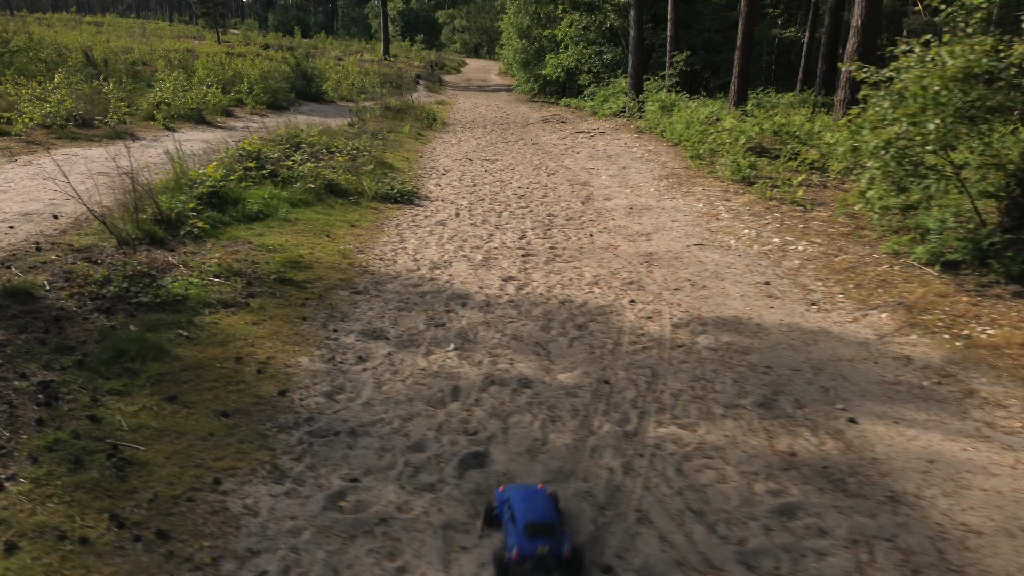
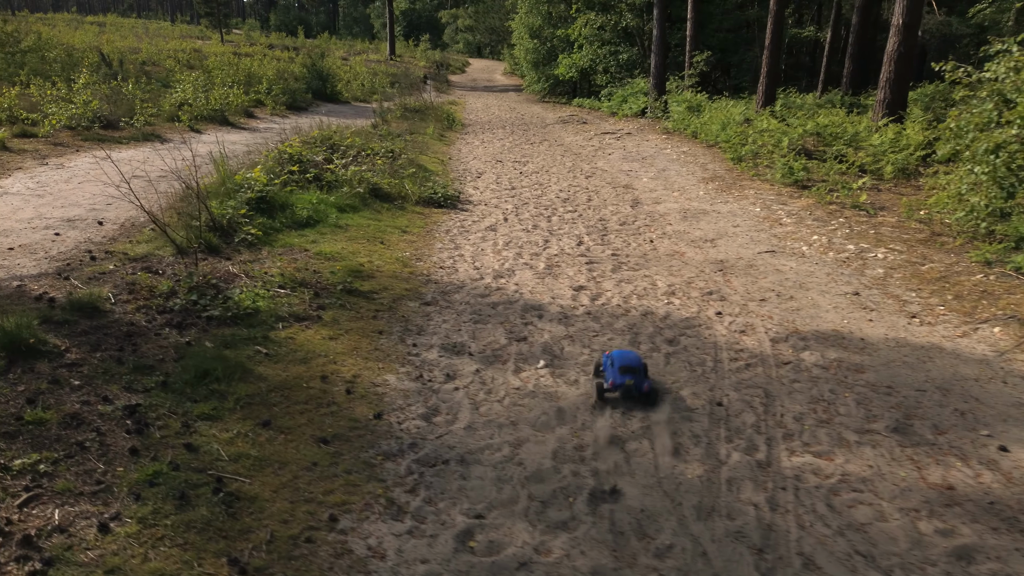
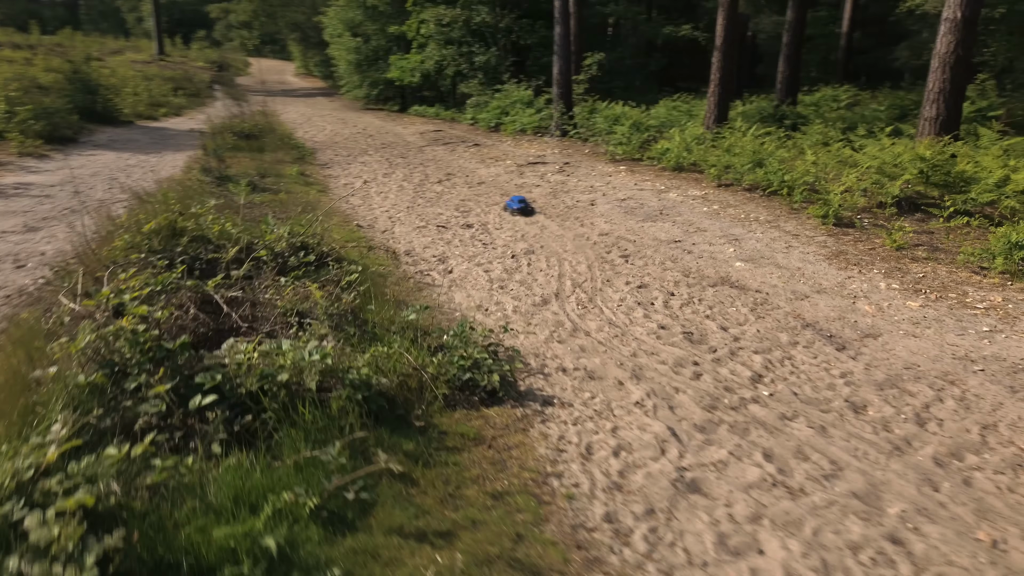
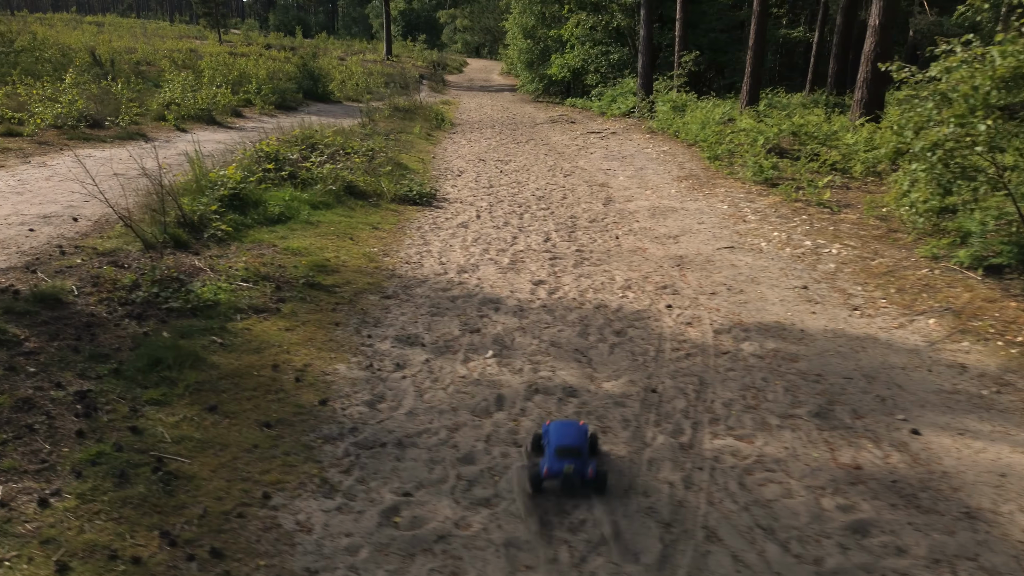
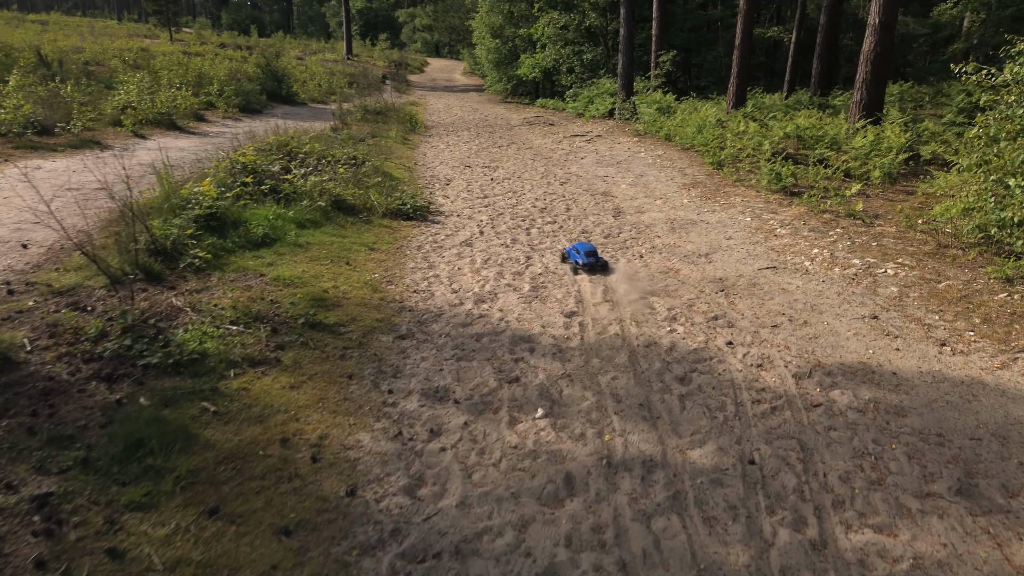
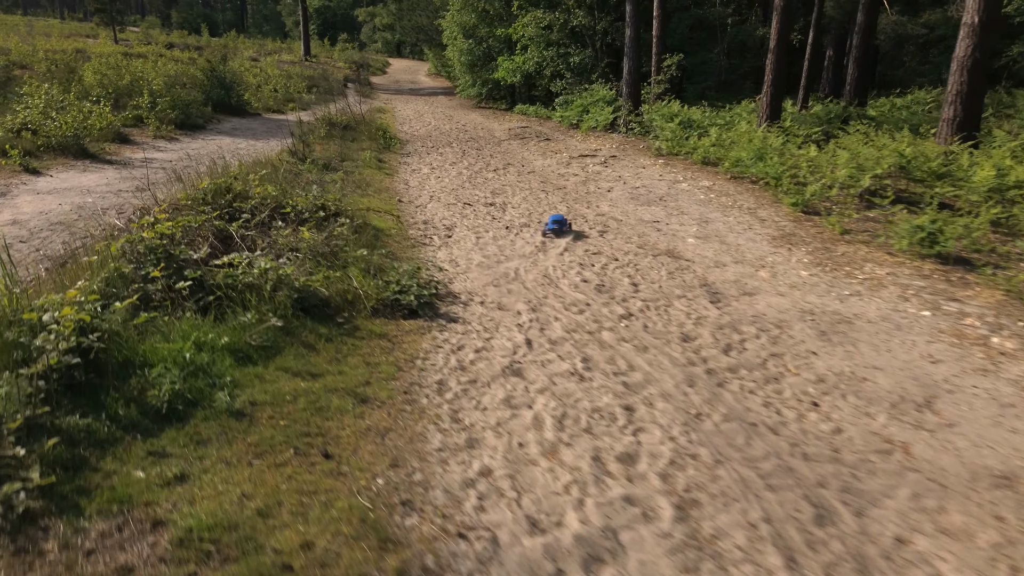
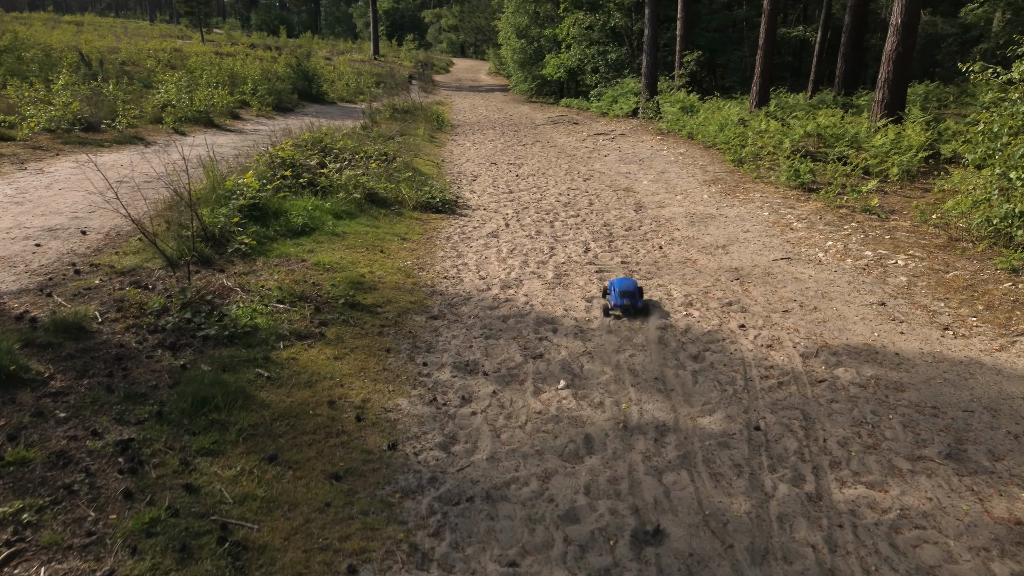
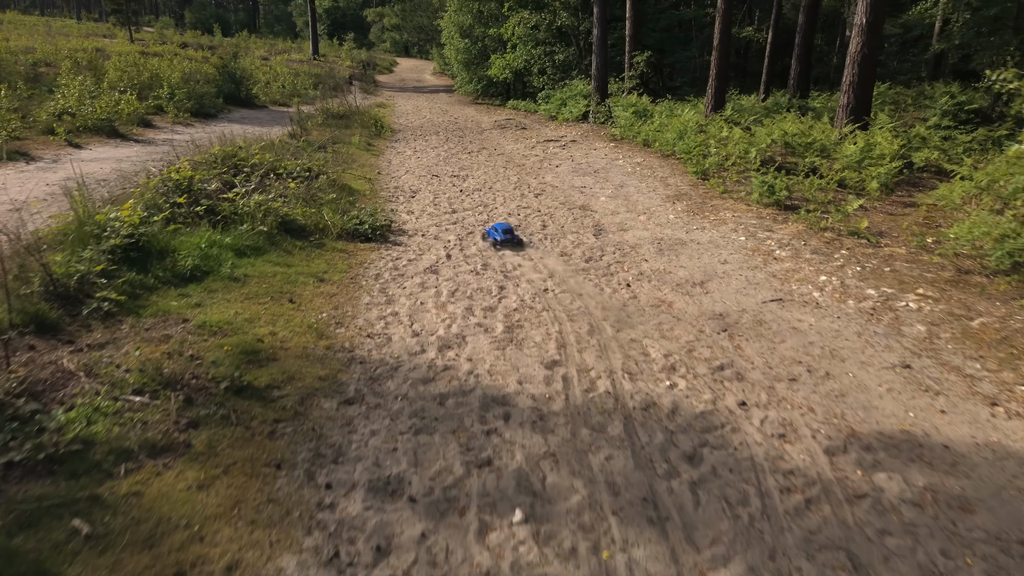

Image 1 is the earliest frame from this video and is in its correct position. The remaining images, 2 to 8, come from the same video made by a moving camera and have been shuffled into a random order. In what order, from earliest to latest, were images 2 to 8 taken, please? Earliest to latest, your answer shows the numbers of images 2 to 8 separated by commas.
4, 2, 7, 5, 8, 6, 3
